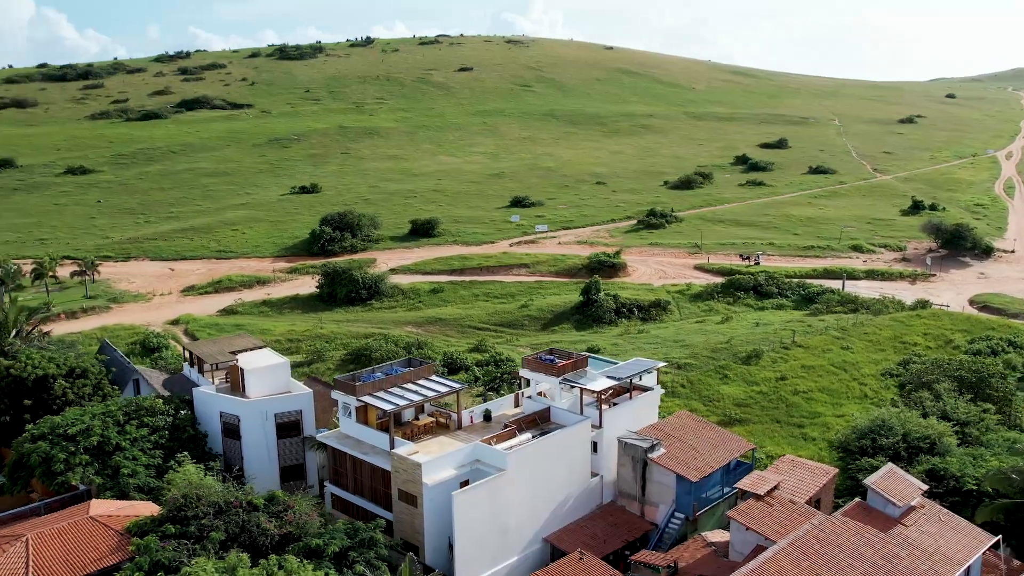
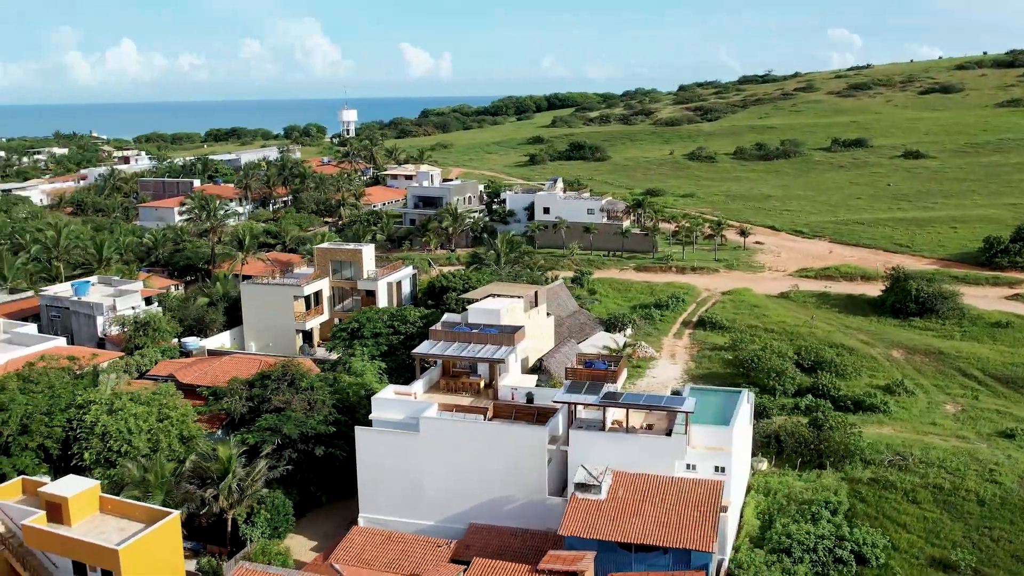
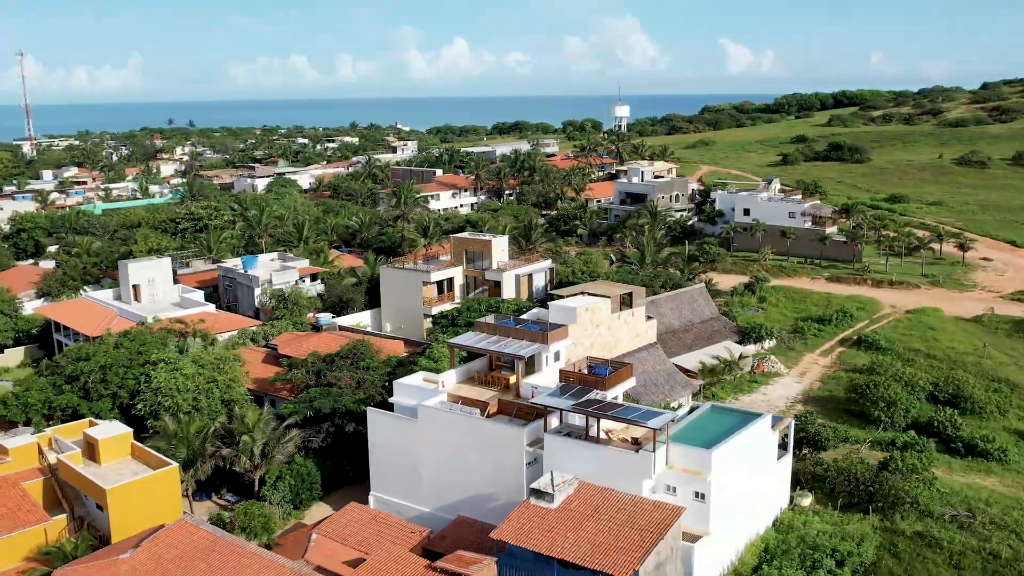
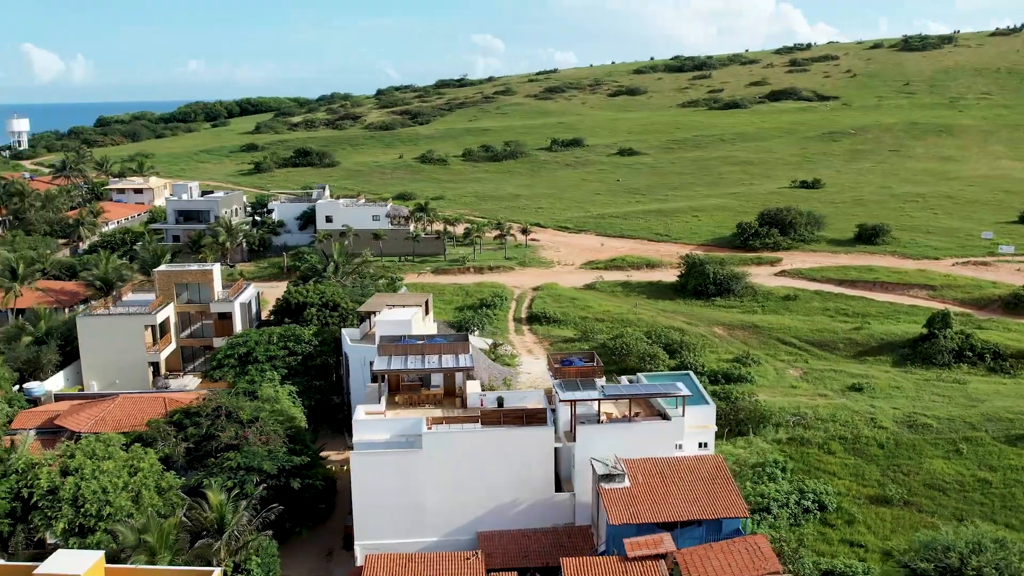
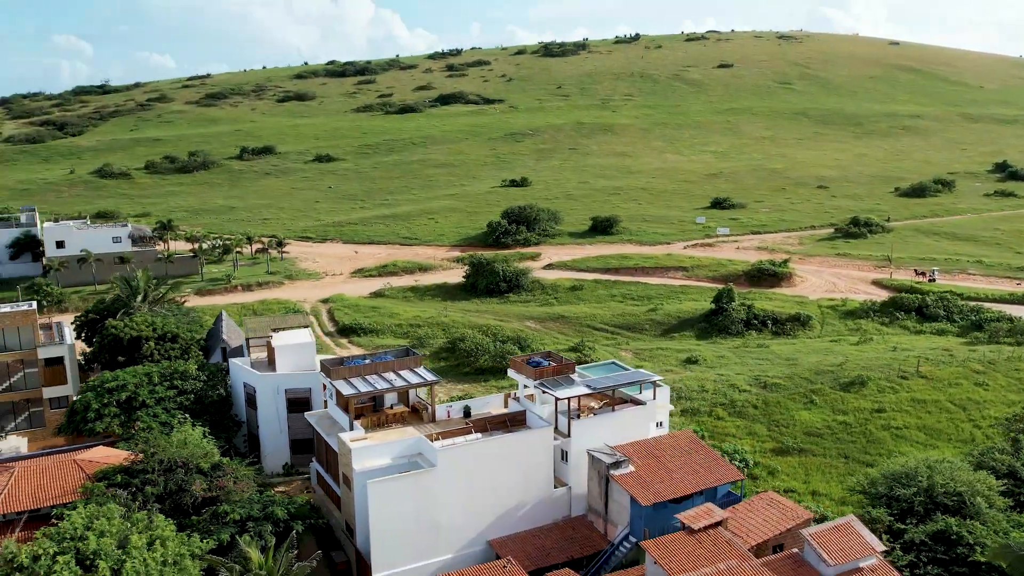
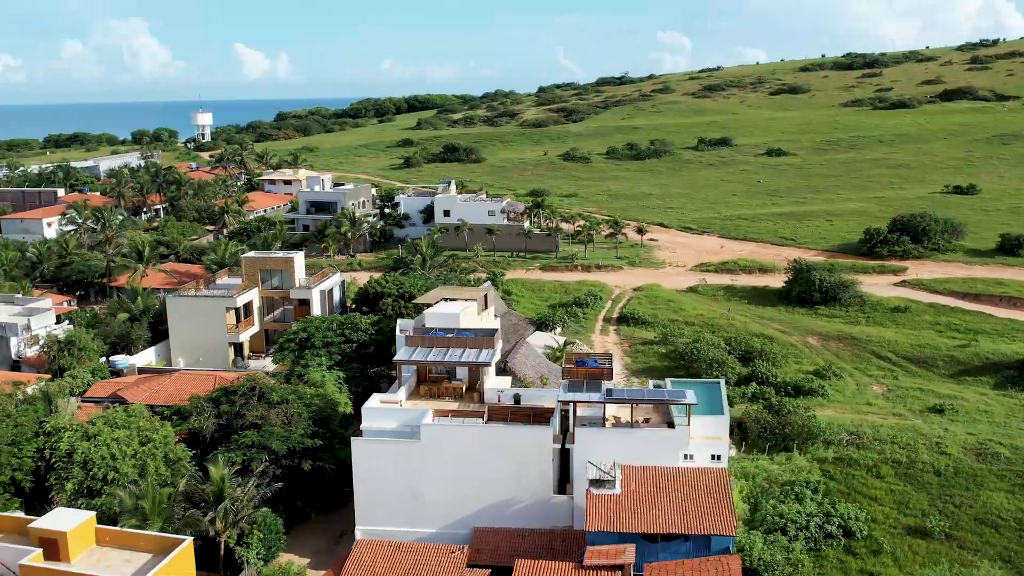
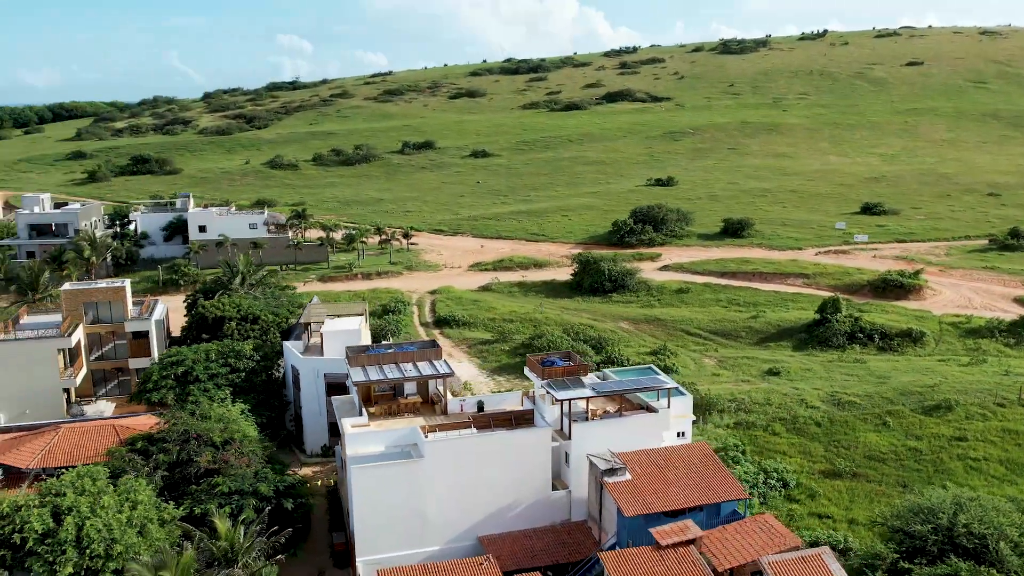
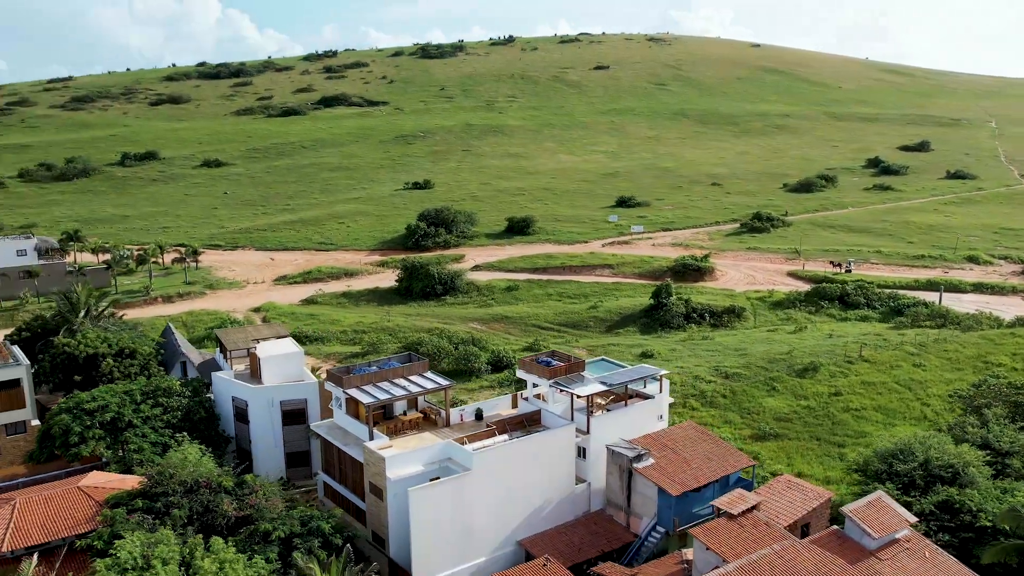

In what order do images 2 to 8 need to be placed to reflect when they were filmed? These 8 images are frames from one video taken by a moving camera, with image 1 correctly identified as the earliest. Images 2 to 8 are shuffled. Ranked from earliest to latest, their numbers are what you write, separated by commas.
8, 5, 7, 4, 6, 2, 3
